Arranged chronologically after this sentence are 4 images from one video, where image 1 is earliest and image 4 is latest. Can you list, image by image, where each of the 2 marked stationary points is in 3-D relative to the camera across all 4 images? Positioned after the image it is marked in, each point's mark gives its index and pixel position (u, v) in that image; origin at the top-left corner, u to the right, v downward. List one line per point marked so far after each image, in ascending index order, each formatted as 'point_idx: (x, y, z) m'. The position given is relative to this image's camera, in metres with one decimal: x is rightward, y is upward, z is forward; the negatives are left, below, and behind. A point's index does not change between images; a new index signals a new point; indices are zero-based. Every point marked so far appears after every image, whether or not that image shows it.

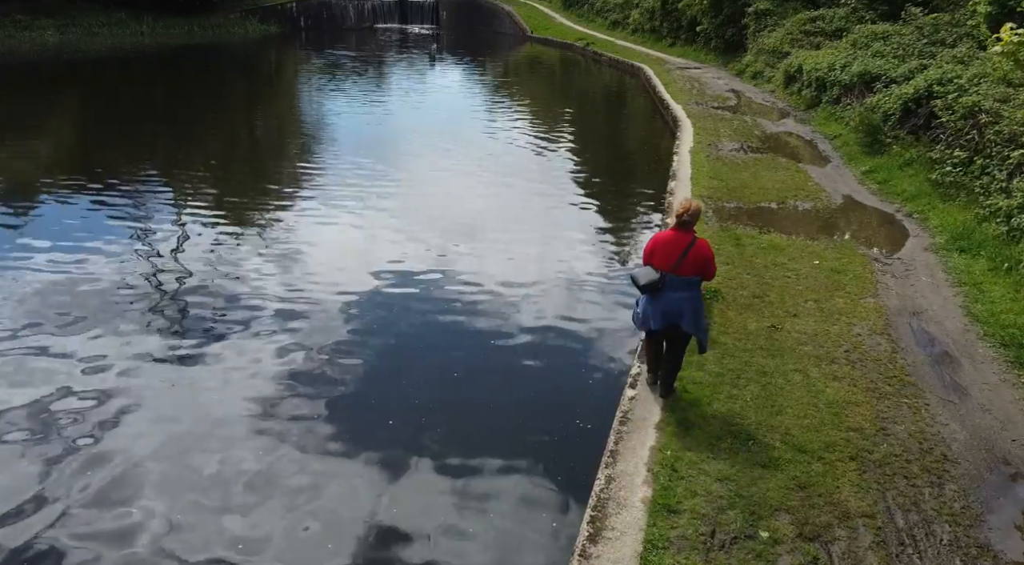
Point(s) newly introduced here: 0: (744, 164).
0: (+4.3, +2.2, +15.7) m
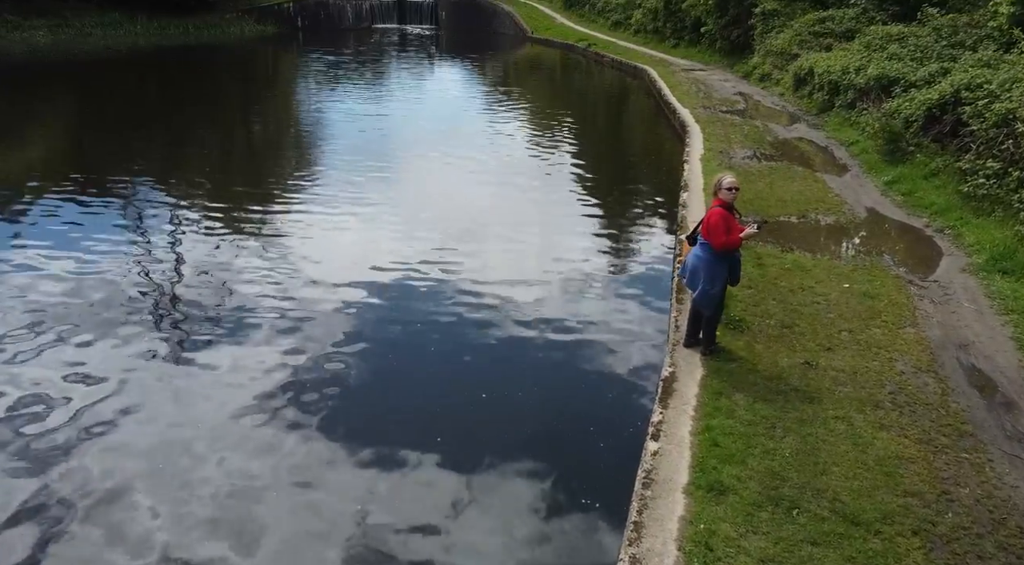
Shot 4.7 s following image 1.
0: (+4.4, +1.9, +14.9) m
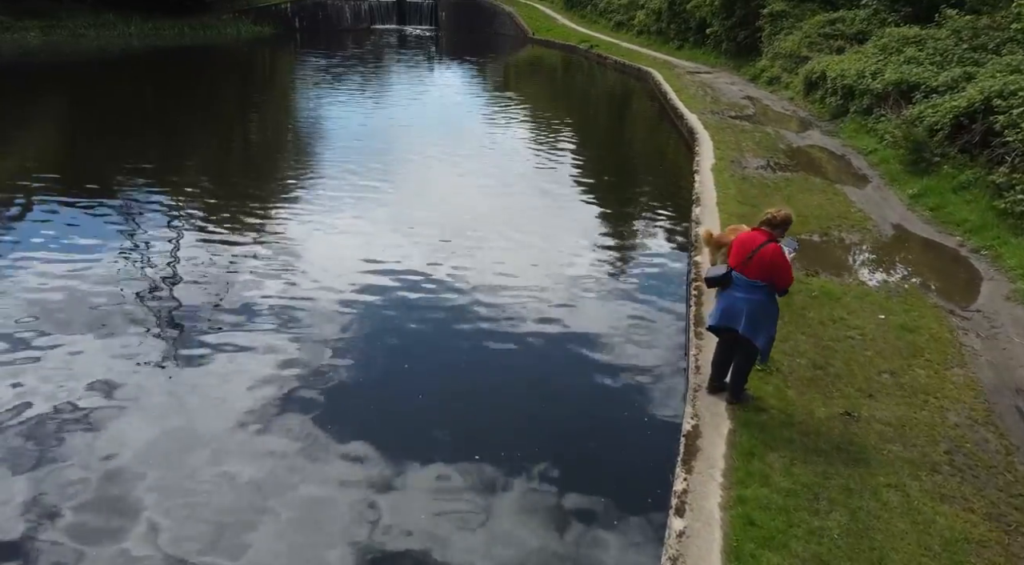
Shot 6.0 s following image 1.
0: (+4.4, +1.6, +14.0) m
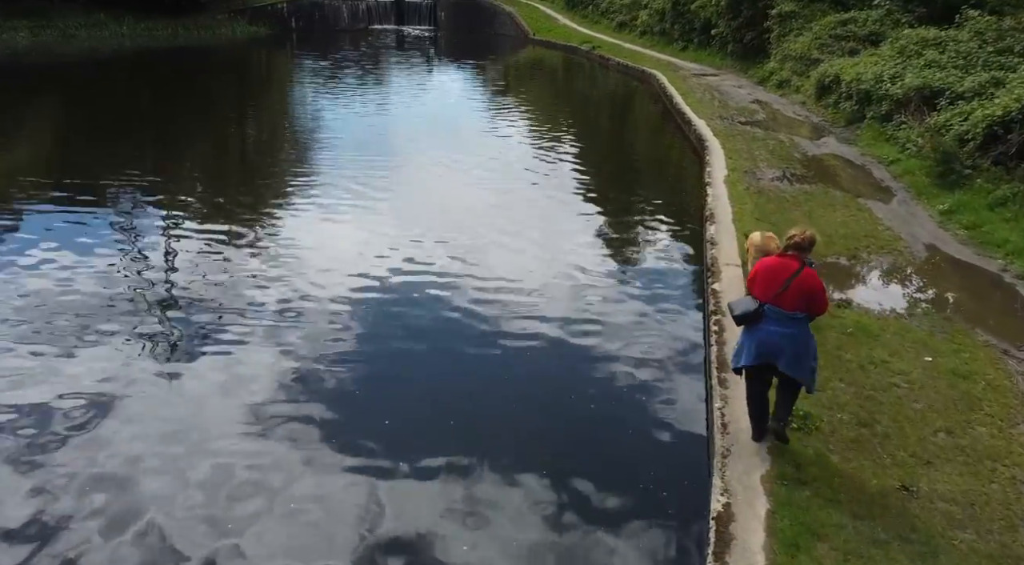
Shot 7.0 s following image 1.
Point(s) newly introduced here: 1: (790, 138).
0: (+4.4, +1.3, +13.0) m
1: (+6.2, +3.2, +18.6) m
